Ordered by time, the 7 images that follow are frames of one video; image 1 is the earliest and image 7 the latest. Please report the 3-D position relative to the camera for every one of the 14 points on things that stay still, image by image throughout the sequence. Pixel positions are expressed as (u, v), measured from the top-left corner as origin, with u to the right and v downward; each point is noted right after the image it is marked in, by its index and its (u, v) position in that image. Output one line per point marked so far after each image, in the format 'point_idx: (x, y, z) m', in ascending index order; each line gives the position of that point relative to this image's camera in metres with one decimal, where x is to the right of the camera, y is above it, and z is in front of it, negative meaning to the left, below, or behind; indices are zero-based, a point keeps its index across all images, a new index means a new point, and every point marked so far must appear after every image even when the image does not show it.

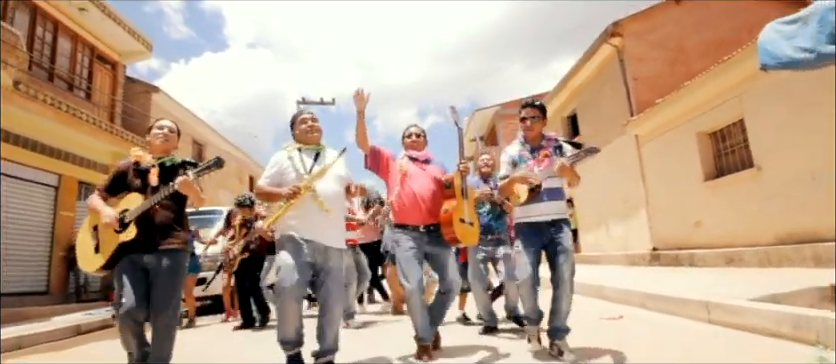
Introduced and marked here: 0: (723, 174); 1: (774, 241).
0: (+5.1, +0.1, +9.1) m
1: (+5.1, -0.8, +7.8) m
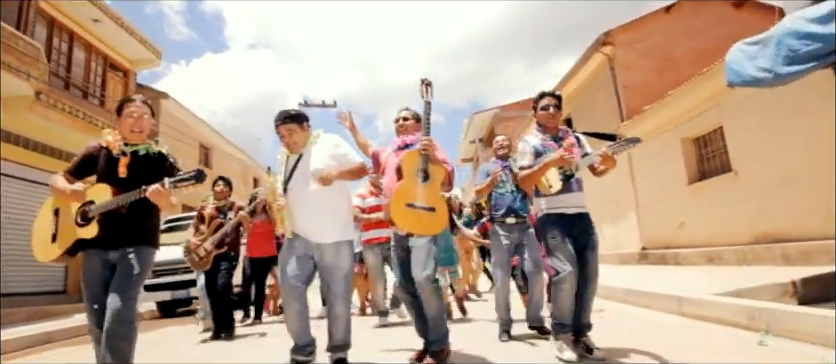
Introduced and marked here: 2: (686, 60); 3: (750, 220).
0: (+5.1, +0.1, +9.6) m
1: (+5.1, -0.9, +8.4) m
2: (+6.5, +2.9, +13.4) m
3: (+5.1, -0.6, +8.3) m
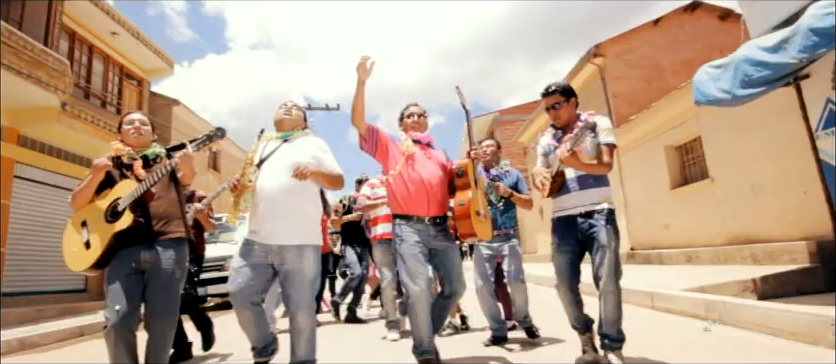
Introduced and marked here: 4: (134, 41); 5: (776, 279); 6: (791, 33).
0: (+5.1, 0.0, +10.3) m
1: (+5.1, -1.0, +9.0) m
2: (+6.5, +2.9, +14.0) m
3: (+5.1, -0.7, +9.0) m
4: (-7.3, +3.6, +14.1) m
5: (+4.2, -1.1, +6.3) m
6: (+3.5, +1.4, +5.2) m
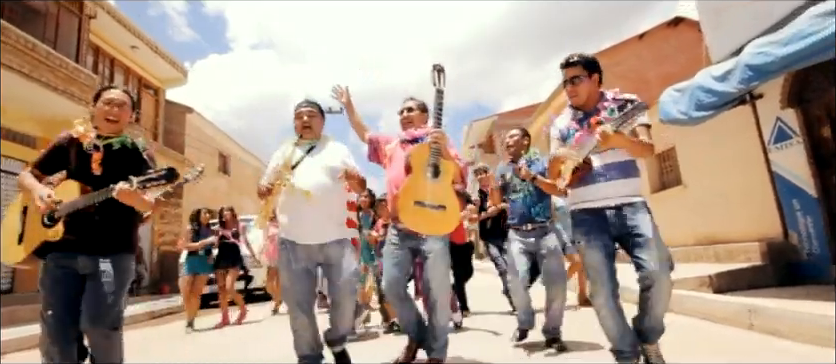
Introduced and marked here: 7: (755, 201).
0: (+5.1, -0.1, +11.3) m
1: (+5.1, -1.1, +10.0) m
2: (+6.5, +2.7, +15.0) m
3: (+5.1, -0.8, +9.9) m
4: (-7.3, +3.5, +15.1) m
5: (+4.2, -1.2, +7.3) m
6: (+3.5, +1.3, +6.1) m
7: (+5.2, -0.3, +8.4) m
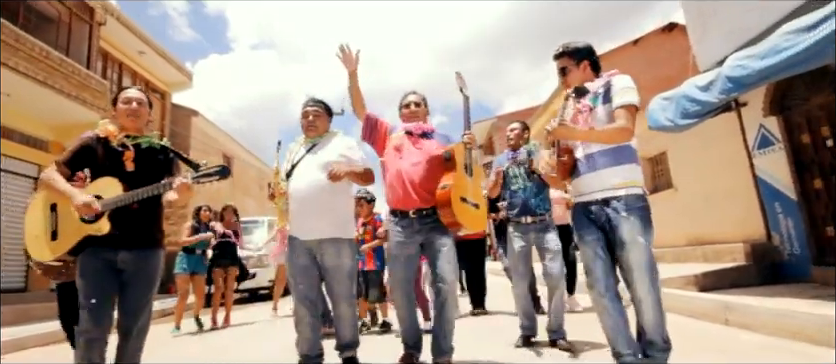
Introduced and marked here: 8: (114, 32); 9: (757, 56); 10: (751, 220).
0: (+5.1, -0.2, +11.6) m
1: (+5.1, -1.2, +10.4) m
2: (+6.5, +2.7, +15.4) m
3: (+5.1, -0.9, +10.3) m
4: (-7.3, +3.5, +15.5) m
5: (+4.2, -1.3, +7.7) m
6: (+3.5, +1.2, +6.5) m
7: (+5.2, -0.4, +8.8) m
8: (-7.6, +3.8, +13.7) m
9: (+3.6, +1.3, +5.7) m
10: (+5.2, -0.6, +8.6) m
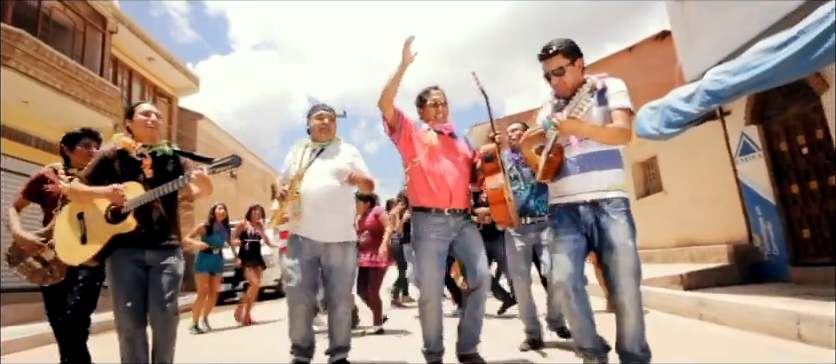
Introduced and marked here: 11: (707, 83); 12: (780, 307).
0: (+5.1, -0.2, +12.1) m
1: (+5.1, -1.2, +10.8) m
2: (+6.6, +2.6, +15.8) m
3: (+5.1, -0.9, +10.8) m
4: (-7.3, +3.4, +15.9) m
5: (+4.2, -1.4, +8.1) m
6: (+3.5, +1.2, +6.9) m
7: (+5.2, -0.4, +9.3) m
8: (-7.6, +3.7, +14.2) m
9: (+3.6, +1.2, +6.2) m
10: (+5.2, -0.7, +9.0) m
11: (+3.5, +1.2, +6.6) m
12: (+3.4, -1.2, +5.1) m
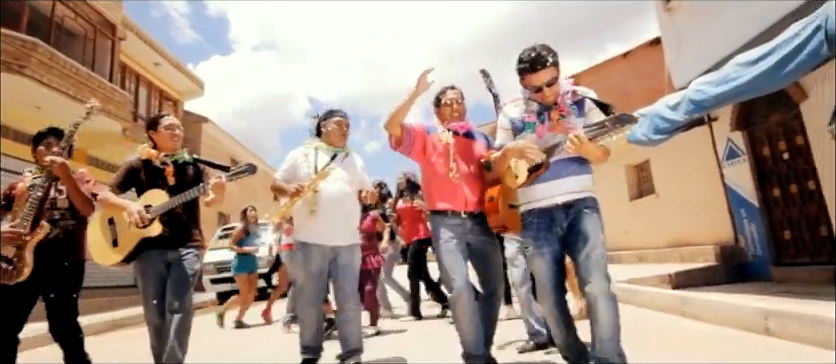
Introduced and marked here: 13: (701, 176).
0: (+5.1, -0.3, +12.5) m
1: (+5.1, -1.3, +11.2) m
2: (+6.6, +2.6, +16.2) m
3: (+5.1, -1.0, +11.2) m
4: (-7.3, +3.3, +16.3) m
5: (+4.2, -1.4, +8.5) m
6: (+3.5, +1.1, +7.3) m
7: (+5.2, -0.5, +9.6) m
8: (-7.6, +3.6, +14.6) m
9: (+3.6, +1.2, +6.6) m
10: (+5.2, -0.7, +9.4) m
11: (+3.5, +1.1, +7.0) m
12: (+3.4, -1.2, +5.5) m
13: (+5.1, +0.1, +10.1) m
